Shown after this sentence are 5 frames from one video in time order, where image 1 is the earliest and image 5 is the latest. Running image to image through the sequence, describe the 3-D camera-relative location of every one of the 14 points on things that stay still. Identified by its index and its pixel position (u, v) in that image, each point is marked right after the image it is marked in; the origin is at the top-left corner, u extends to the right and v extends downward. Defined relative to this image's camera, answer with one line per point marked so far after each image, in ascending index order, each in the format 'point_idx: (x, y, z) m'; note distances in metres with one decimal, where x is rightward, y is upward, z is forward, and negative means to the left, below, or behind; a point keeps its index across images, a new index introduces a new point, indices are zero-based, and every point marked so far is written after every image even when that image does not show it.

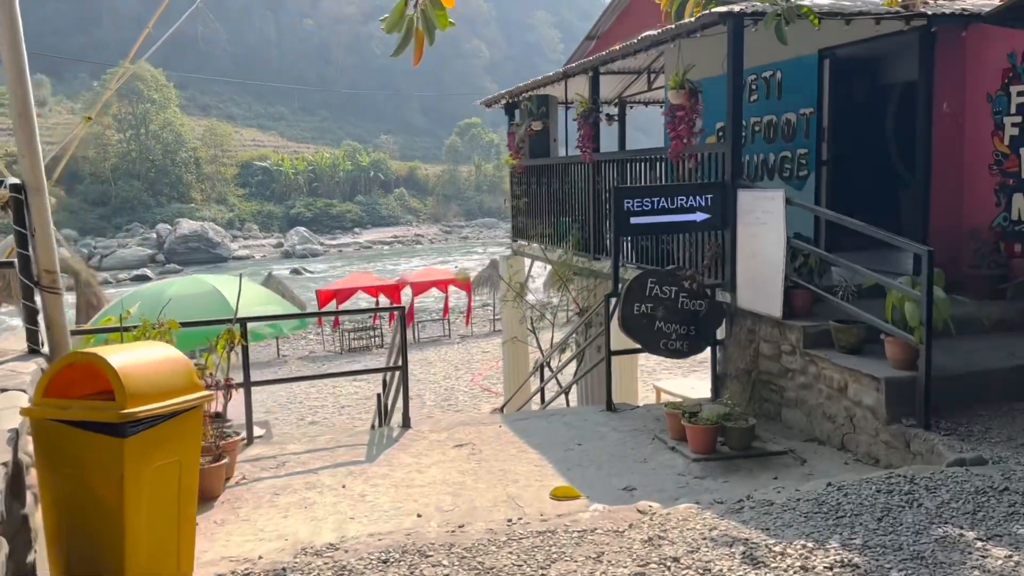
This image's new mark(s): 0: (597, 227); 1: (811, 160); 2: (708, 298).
0: (+0.9, +0.6, +8.4) m
1: (+2.8, +1.2, +7.6) m
2: (+1.5, -0.1, +6.1) m
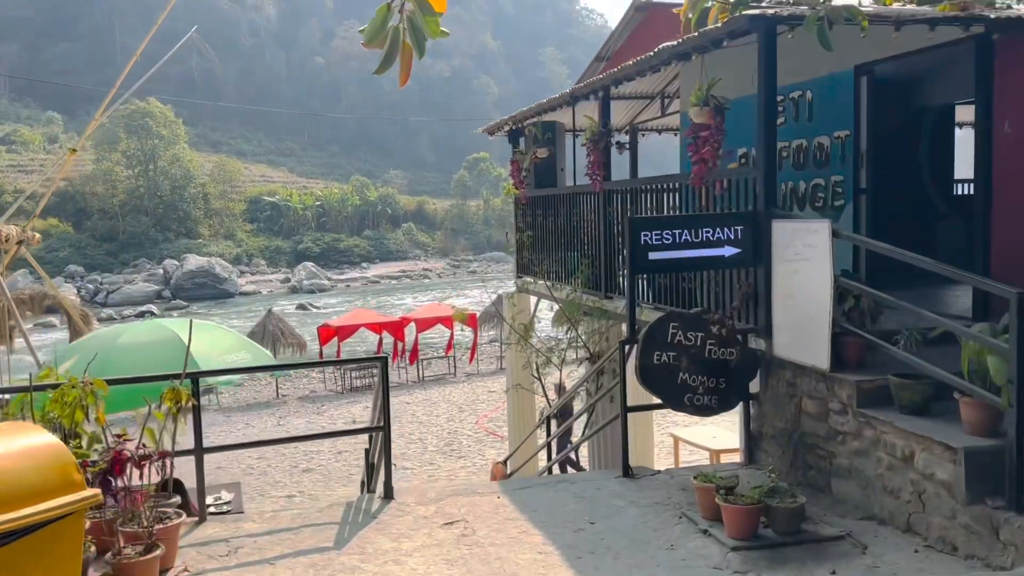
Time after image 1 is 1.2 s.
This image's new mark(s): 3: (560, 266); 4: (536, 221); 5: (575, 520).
0: (+0.9, +0.2, +7.6) m
1: (+2.8, +0.8, +6.8) m
2: (+1.5, -0.4, +5.2) m
3: (+0.5, +0.2, +8.8) m
4: (+0.3, +0.8, +9.5) m
5: (+0.4, -1.3, +4.5) m
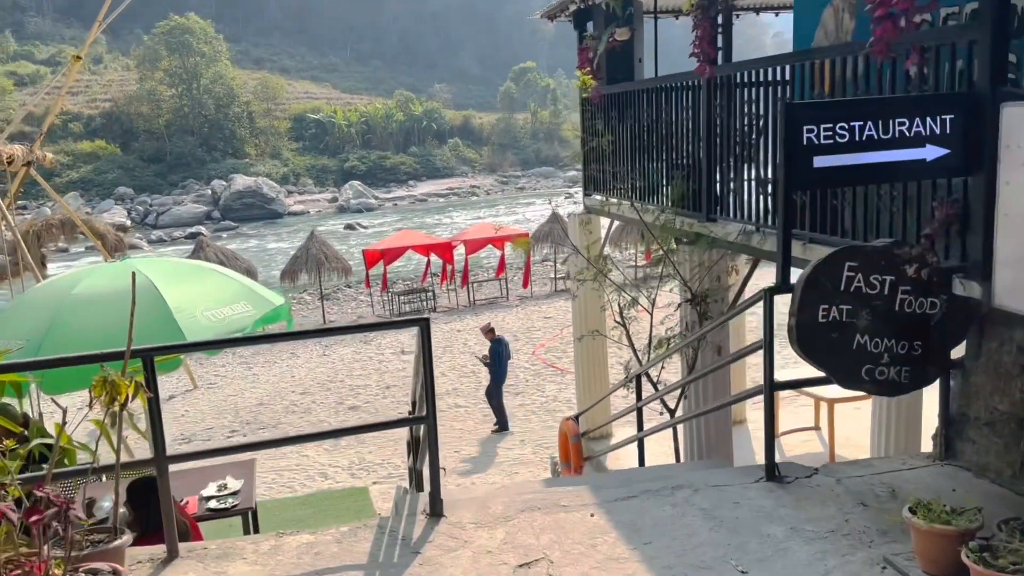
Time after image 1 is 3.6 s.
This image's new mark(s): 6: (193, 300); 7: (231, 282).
0: (+1.5, +0.8, +5.9) m
1: (+3.3, +1.3, +4.9) m
2: (+1.9, 0.0, +3.6) m
3: (+1.2, +0.9, +7.1) m
4: (+0.9, +1.6, +7.7) m
5: (+0.8, -1.0, +3.0) m
6: (-1.9, -0.1, +4.7) m
7: (-1.8, 0.0, +5.2) m
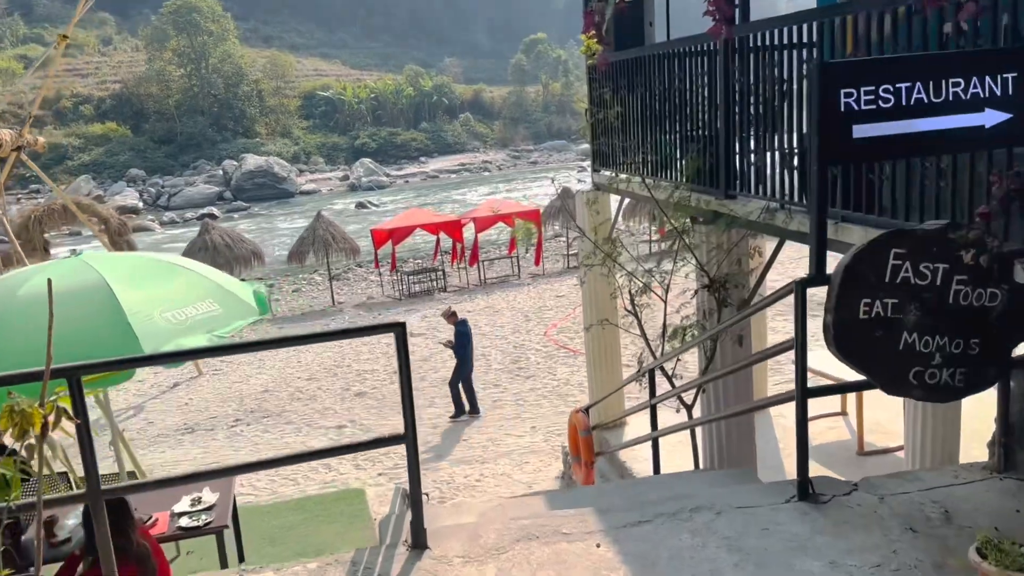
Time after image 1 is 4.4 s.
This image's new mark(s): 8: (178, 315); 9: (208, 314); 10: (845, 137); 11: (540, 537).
0: (+1.5, +0.9, +5.4) m
1: (+3.3, +1.4, +4.3) m
2: (+1.9, 0.0, +3.1) m
3: (+1.2, +1.1, +6.5) m
4: (+1.0, +1.7, +7.1) m
5: (+0.7, -1.0, +2.6) m
6: (-1.9, -0.1, +4.3) m
7: (-1.9, +0.1, +4.8) m
8: (-1.7, -0.1, +4.3) m
9: (-1.7, -0.1, +4.5) m
10: (+1.2, +0.6, +3.0) m
11: (+0.1, -0.9, +3.1) m
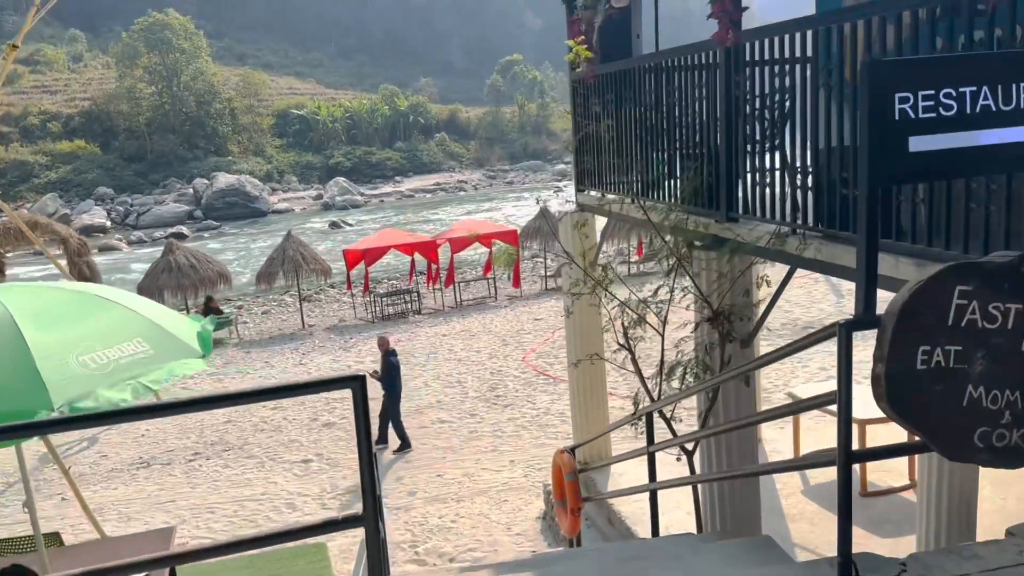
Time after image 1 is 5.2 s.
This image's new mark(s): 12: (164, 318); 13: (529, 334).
0: (+1.4, +0.7, +4.9) m
1: (+3.2, +1.3, +3.9) m
2: (+1.8, -0.1, +2.6) m
3: (+1.0, +0.9, +6.1) m
4: (+0.8, +1.5, +6.7) m
5: (+0.7, -1.1, +2.0) m
6: (-2.0, -0.2, +3.6) m
7: (-1.9, -0.1, +4.2) m
8: (-1.8, -0.3, +3.6) m
9: (-1.8, -0.3, +3.9) m
10: (+1.2, +0.4, +2.4) m
11: (+0.1, -1.1, +2.5) m
12: (-1.7, -0.1, +4.2) m
13: (+0.4, -1.0, +16.9) m
